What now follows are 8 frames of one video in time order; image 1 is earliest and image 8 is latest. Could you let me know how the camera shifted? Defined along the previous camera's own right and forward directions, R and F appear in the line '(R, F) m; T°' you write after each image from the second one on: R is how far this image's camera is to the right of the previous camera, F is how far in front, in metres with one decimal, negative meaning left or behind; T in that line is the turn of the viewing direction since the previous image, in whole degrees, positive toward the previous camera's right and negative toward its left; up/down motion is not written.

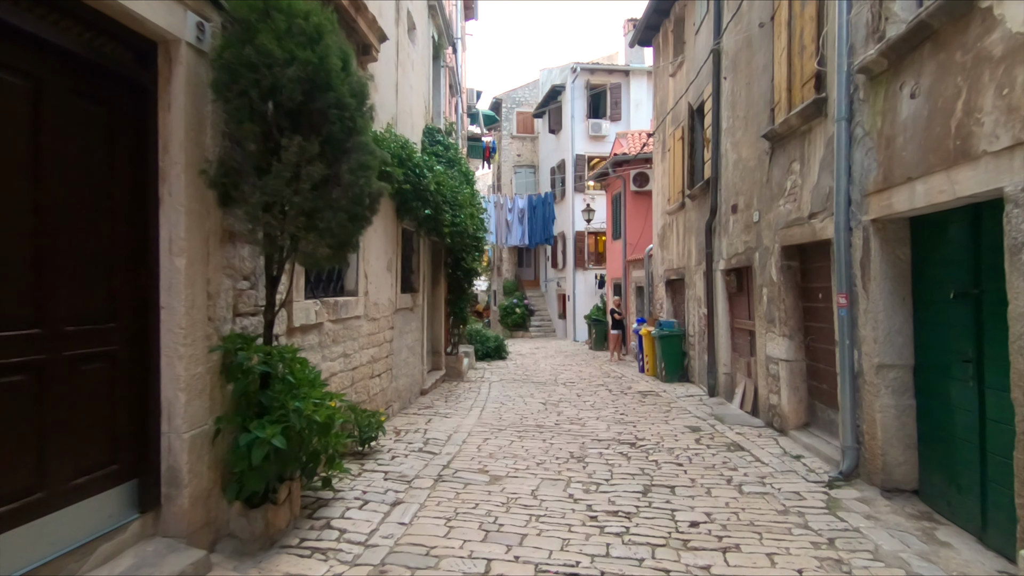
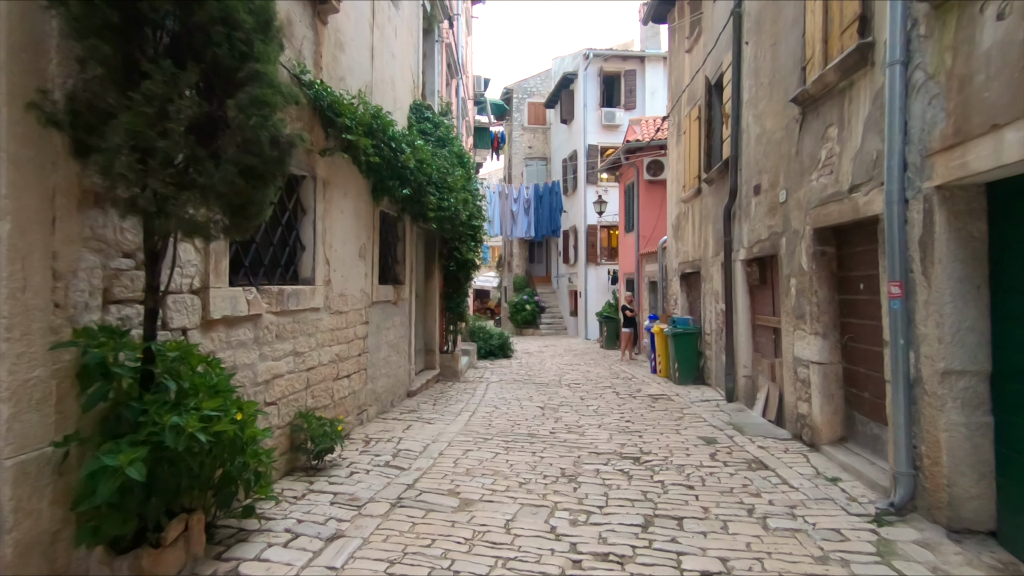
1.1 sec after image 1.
(+0.3, +0.9) m; -2°
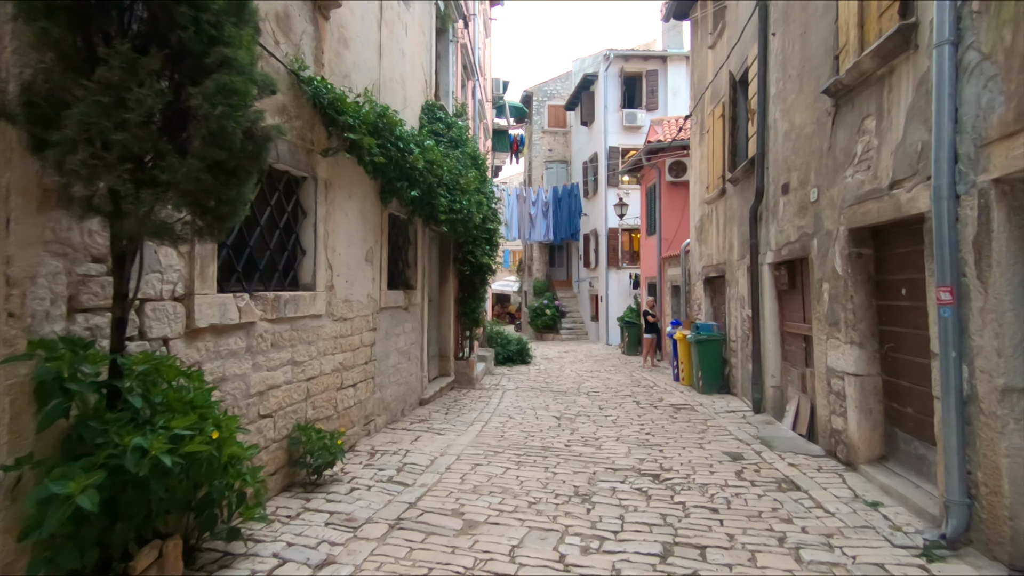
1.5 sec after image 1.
(+0.1, +0.3) m; -2°
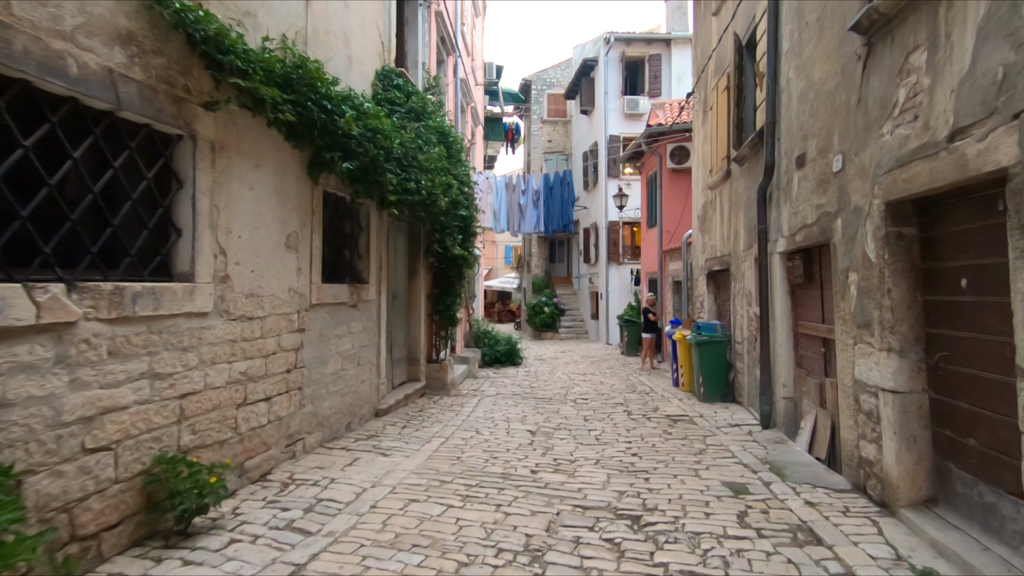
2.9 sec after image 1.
(+0.5, +1.1) m; -1°
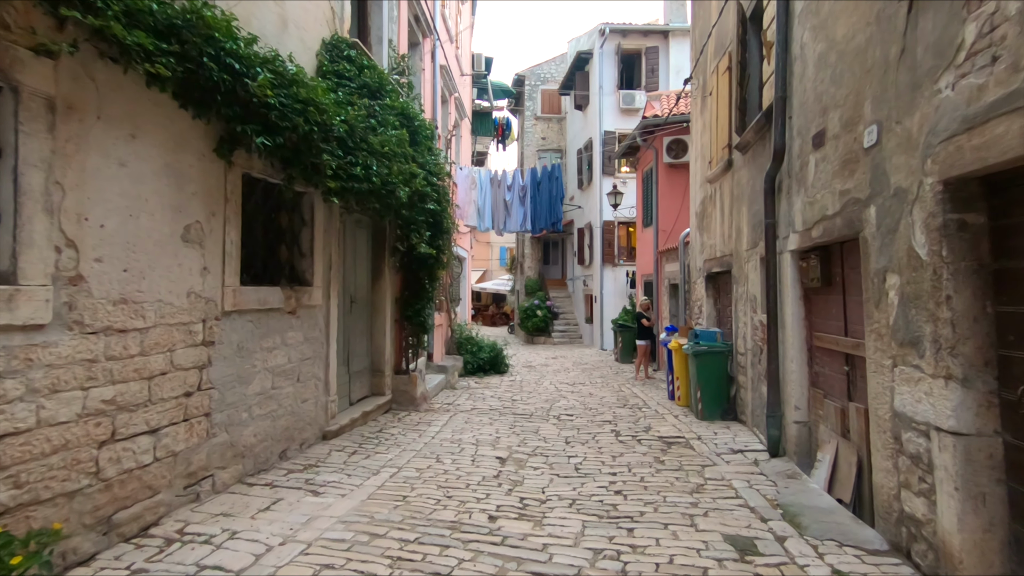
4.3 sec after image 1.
(+0.3, +1.0) m; 0°
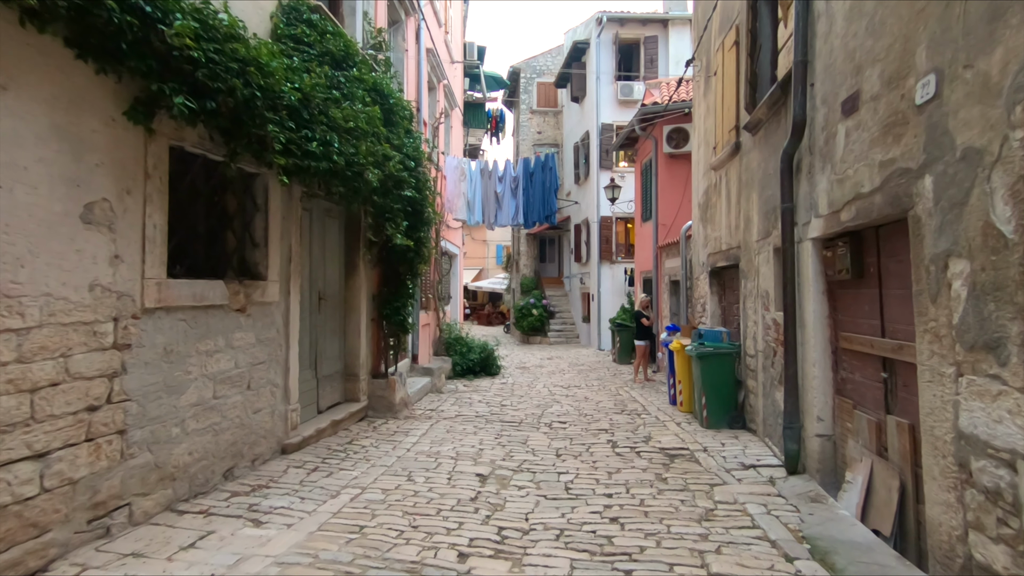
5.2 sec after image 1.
(+0.2, +0.7) m; 0°
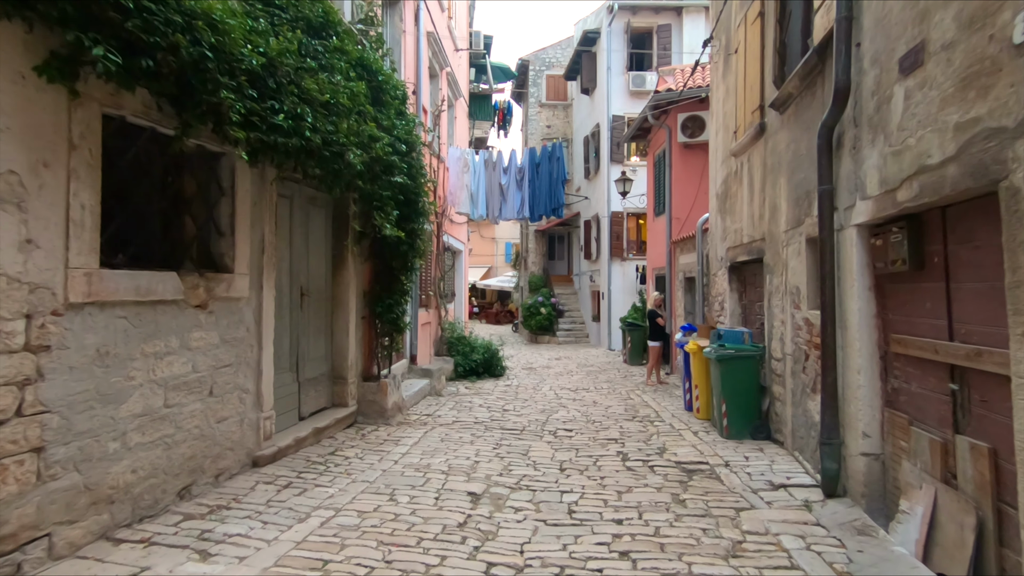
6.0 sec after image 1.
(+0.1, +0.6) m; -1°
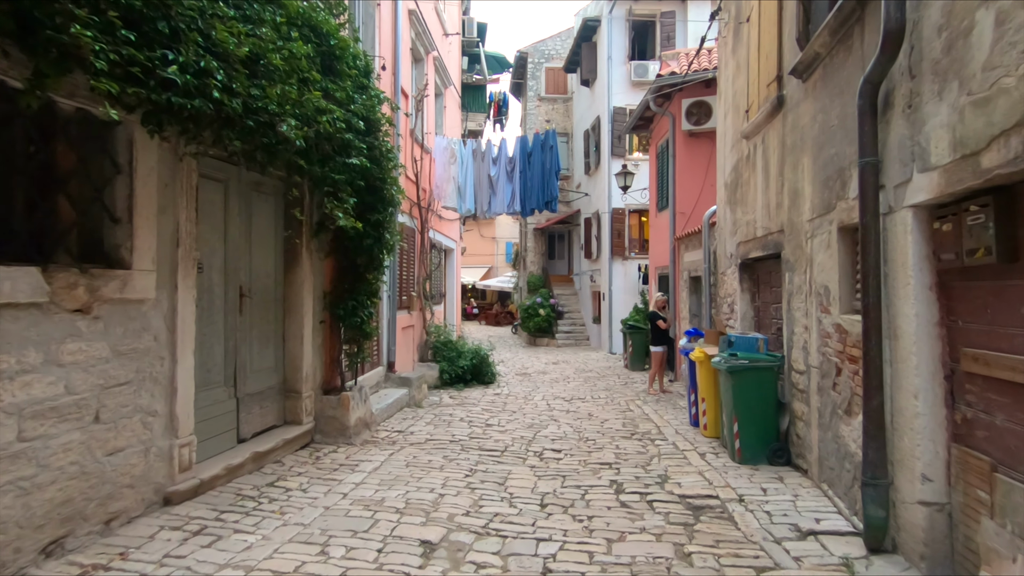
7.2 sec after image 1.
(+0.3, +0.9) m; 0°
